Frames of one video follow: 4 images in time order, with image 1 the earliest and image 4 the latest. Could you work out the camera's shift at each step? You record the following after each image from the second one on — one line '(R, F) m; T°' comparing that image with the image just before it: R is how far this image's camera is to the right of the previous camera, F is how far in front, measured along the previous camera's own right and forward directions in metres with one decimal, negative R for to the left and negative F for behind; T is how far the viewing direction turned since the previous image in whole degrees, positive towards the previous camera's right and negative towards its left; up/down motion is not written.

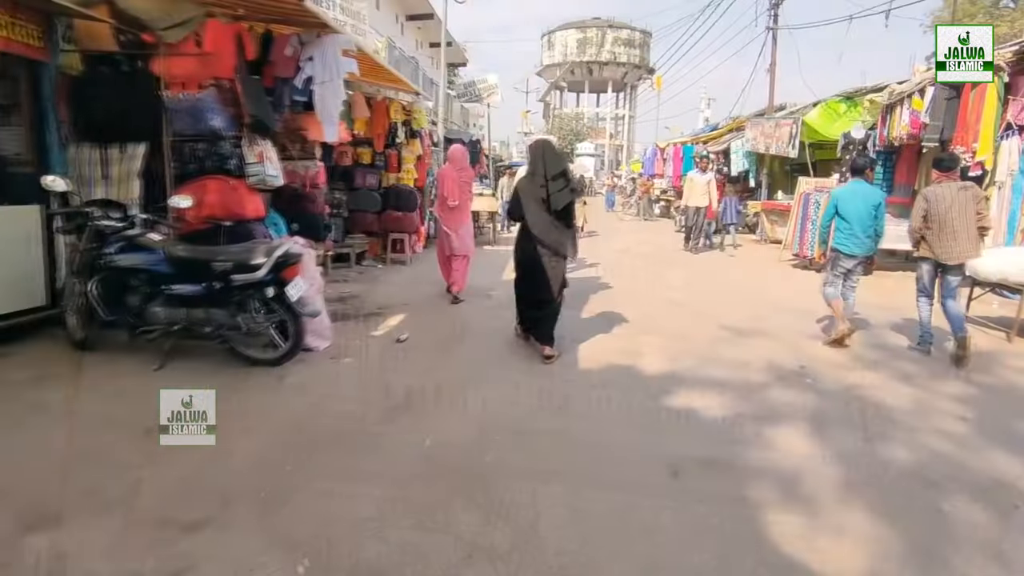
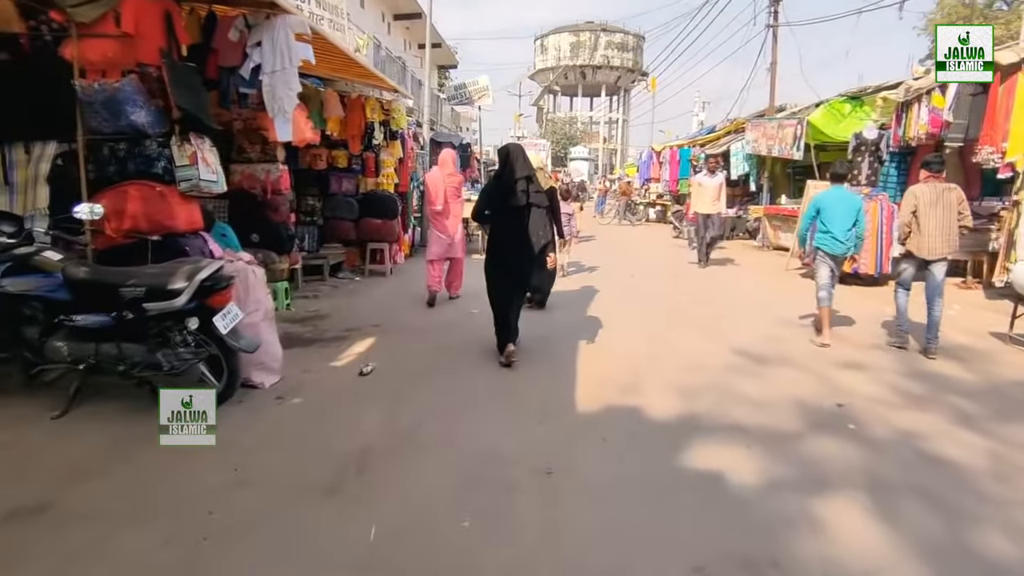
(+0.1, +0.8) m; +1°
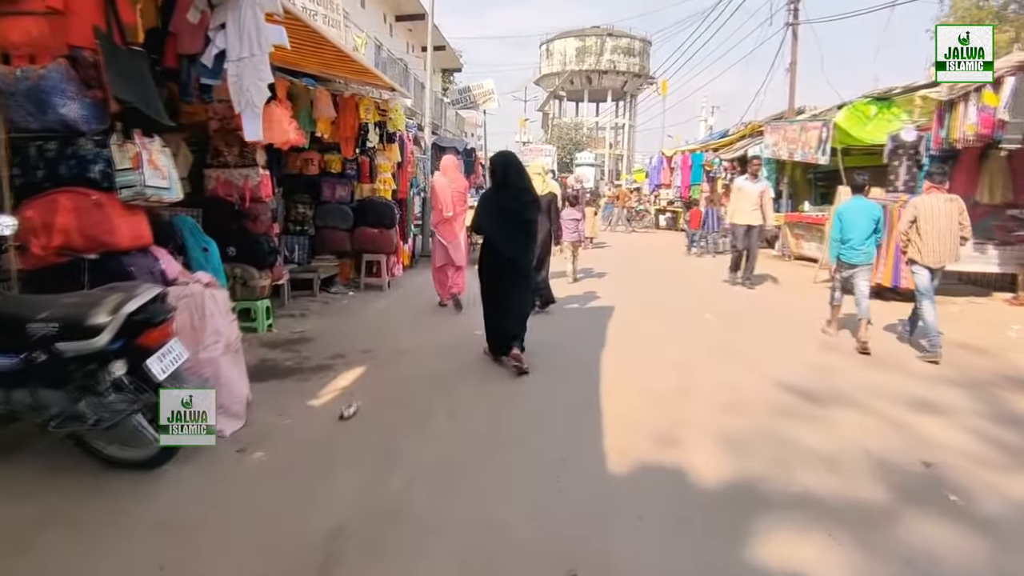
(0.0, +0.8) m; -1°
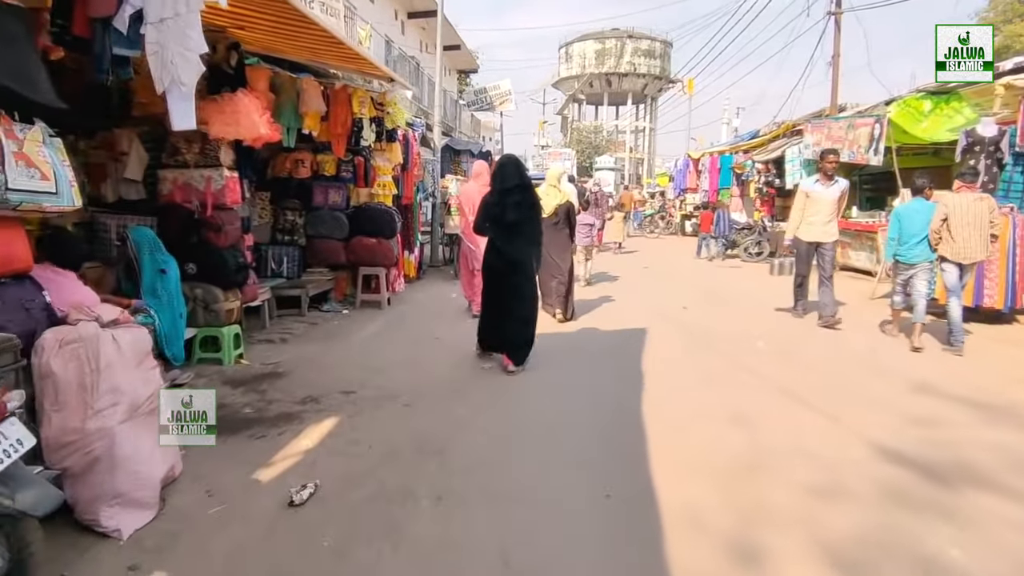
(0.0, +1.1) m; -2°
